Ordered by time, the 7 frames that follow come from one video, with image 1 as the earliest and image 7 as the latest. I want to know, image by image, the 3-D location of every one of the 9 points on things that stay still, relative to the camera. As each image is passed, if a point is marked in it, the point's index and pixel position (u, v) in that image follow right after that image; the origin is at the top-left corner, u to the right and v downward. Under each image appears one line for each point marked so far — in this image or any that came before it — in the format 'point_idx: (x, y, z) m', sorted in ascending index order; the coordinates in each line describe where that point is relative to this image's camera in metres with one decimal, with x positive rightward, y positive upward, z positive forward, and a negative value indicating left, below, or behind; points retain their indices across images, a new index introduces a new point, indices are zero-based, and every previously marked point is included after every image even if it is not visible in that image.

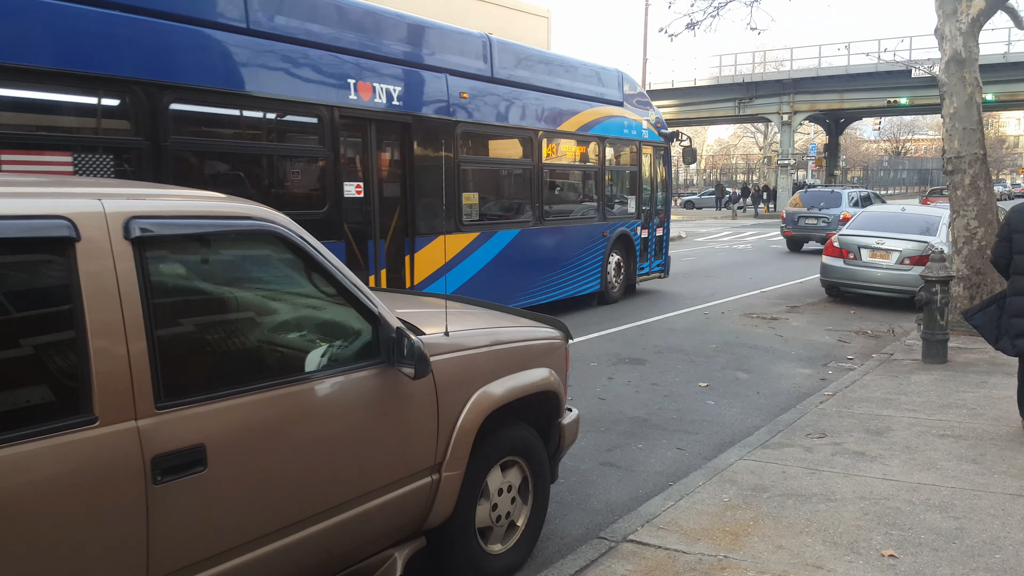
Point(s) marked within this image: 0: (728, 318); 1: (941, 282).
0: (+3.0, -0.4, +11.0) m
1: (+4.0, +0.1, +7.4) m
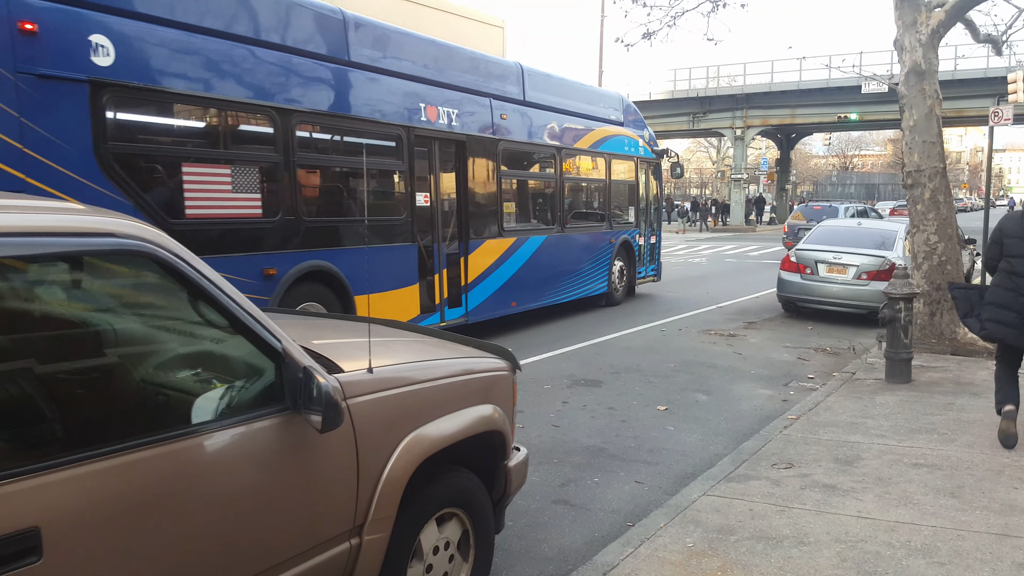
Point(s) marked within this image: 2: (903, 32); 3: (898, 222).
0: (+2.3, -0.6, +10.7) m
1: (+3.6, -0.1, +7.2) m
2: (+4.4, +2.9, +8.9) m
3: (+6.2, +1.1, +12.8) m
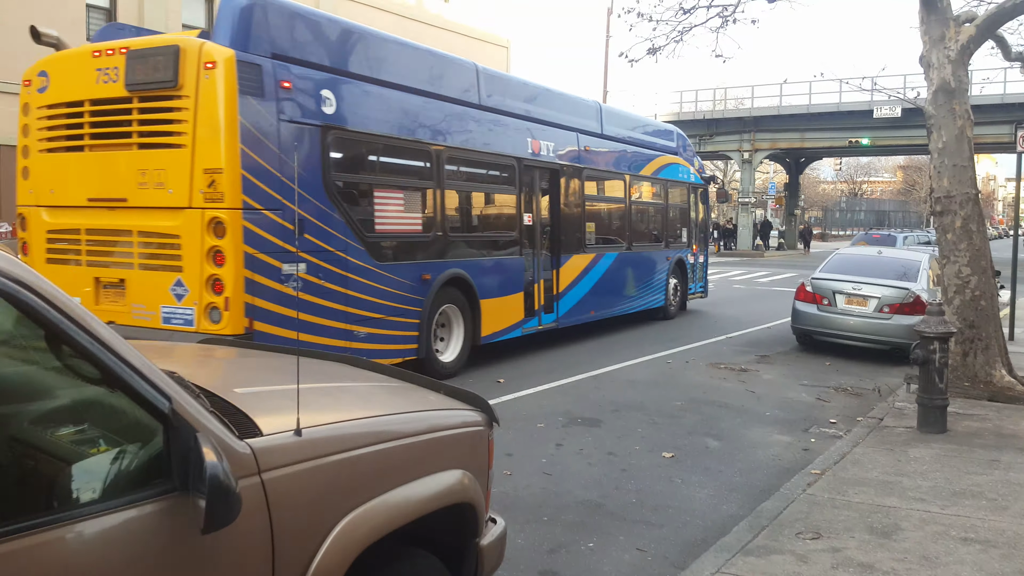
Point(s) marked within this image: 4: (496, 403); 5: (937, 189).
0: (+2.3, -1.0, +10.0) m
1: (+3.5, -0.4, +6.5) m
2: (+4.4, +2.5, +8.3) m
3: (+6.2, +0.5, +12.1) m
4: (-0.2, -1.2, +7.8) m
5: (+4.5, +1.0, +8.3) m
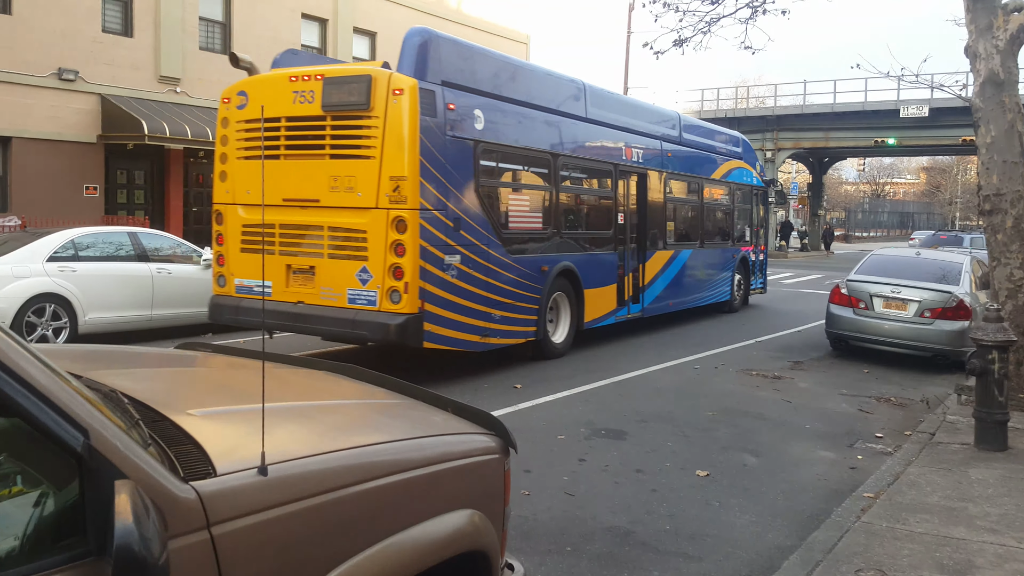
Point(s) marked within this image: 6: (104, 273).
0: (+2.5, -1.0, +9.4) m
1: (+3.6, -0.4, +5.9) m
2: (+4.6, +2.5, +7.7) m
3: (+6.5, +0.5, +11.4) m
4: (0.0, -1.2, +7.3) m
5: (+4.7, +1.0, +7.7) m
6: (-4.9, +0.2, +9.3) m
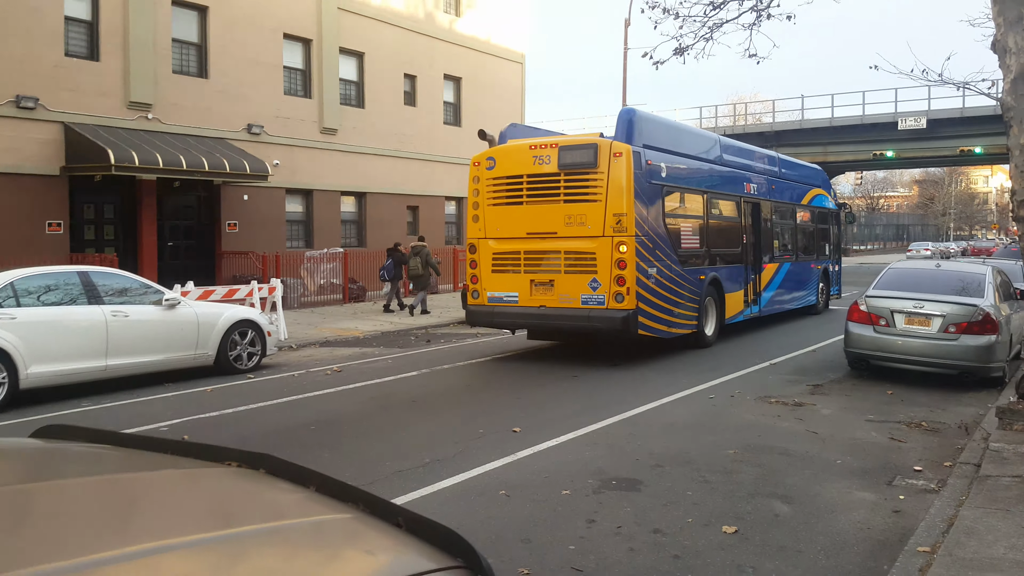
0: (+2.5, -1.3, +8.8) m
1: (+3.6, -0.5, +5.2) m
2: (+4.5, +2.4, +7.1) m
3: (+6.4, +0.3, +10.8) m
4: (0.0, -1.4, +6.6) m
5: (+4.6, +0.9, +7.1) m
6: (-4.9, -0.3, +8.7) m
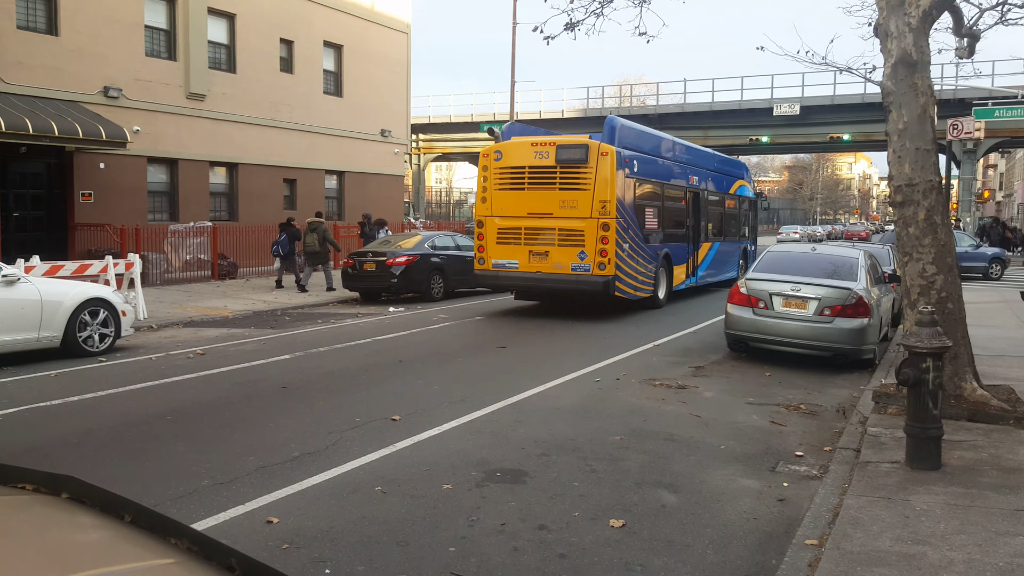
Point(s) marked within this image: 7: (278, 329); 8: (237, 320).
0: (+1.2, -1.1, +8.6) m
1: (+2.8, -0.5, +5.3) m
2: (+3.5, +2.5, +7.2) m
3: (+4.8, +0.6, +11.2) m
4: (-0.9, -1.3, +6.2) m
5: (+3.5, +1.0, +7.2) m
6: (-6.1, -0.1, +7.5) m
7: (-3.9, -0.7, +13.1) m
8: (-4.9, -0.6, +14.2) m
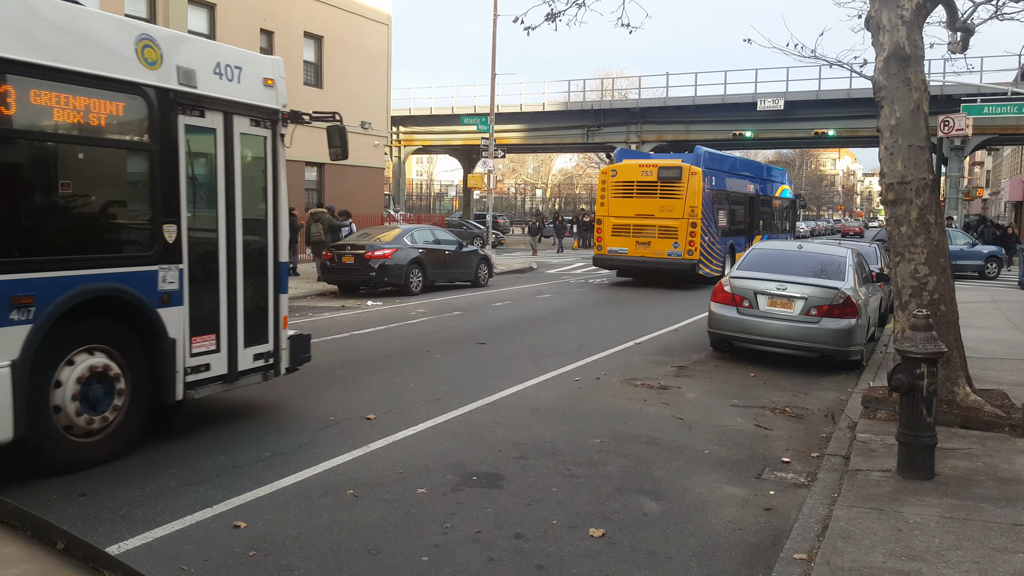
0: (+1.0, -1.1, +8.4) m
1: (+2.7, -0.5, +5.1) m
2: (+3.3, +2.5, +7.0) m
3: (+4.5, +0.6, +11.0) m
4: (-1.1, -1.3, +5.9) m
5: (+3.3, +1.0, +7.0) m
6: (-6.3, 0.0, +7.1) m
7: (-4.2, -0.6, +12.8) m
8: (-5.3, -0.4, +13.8) m
